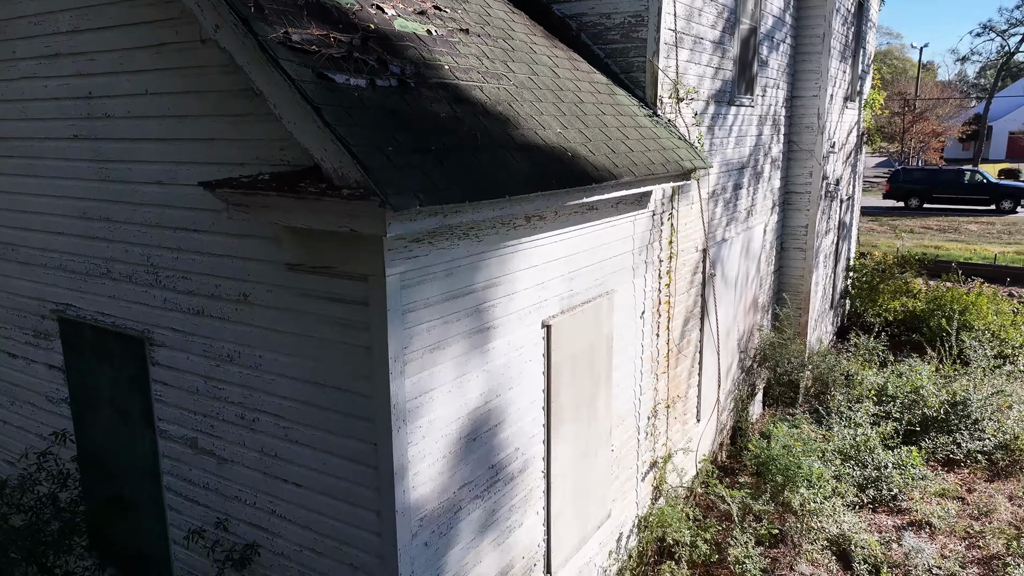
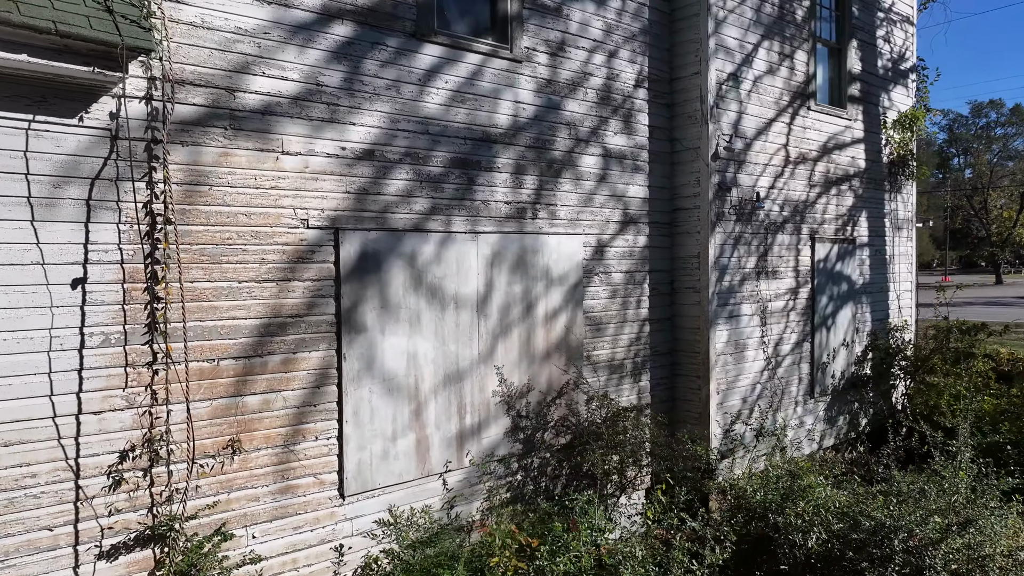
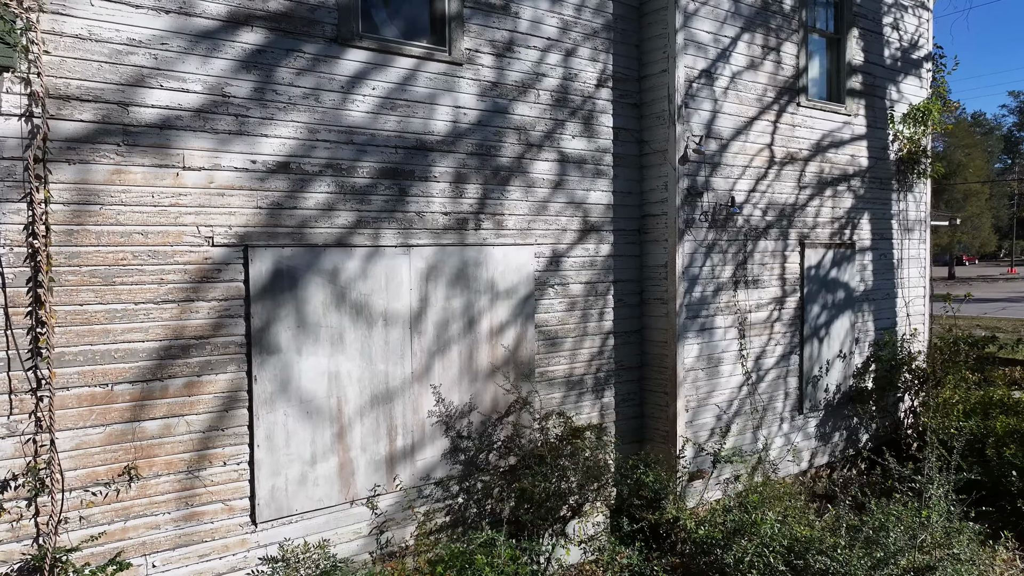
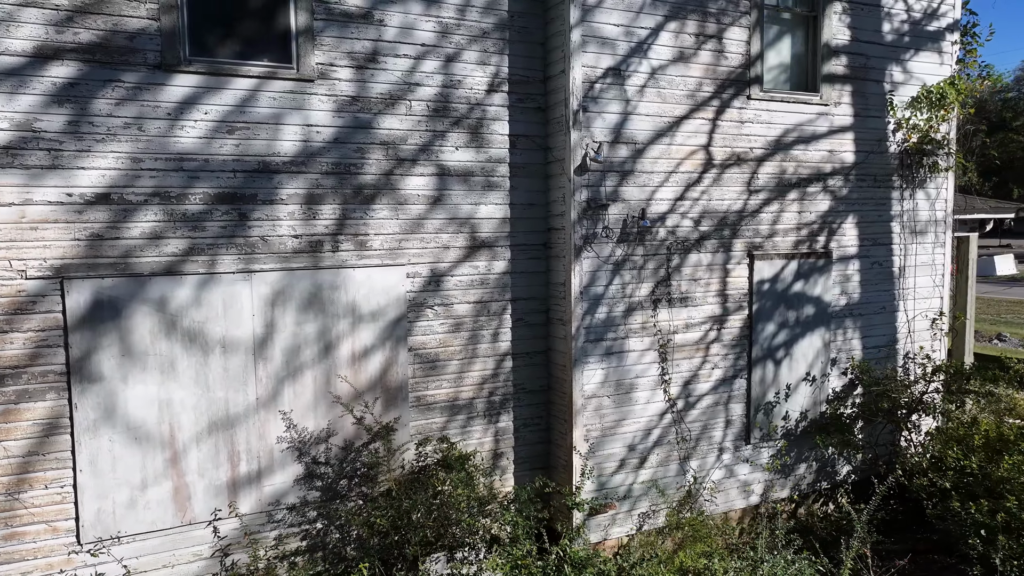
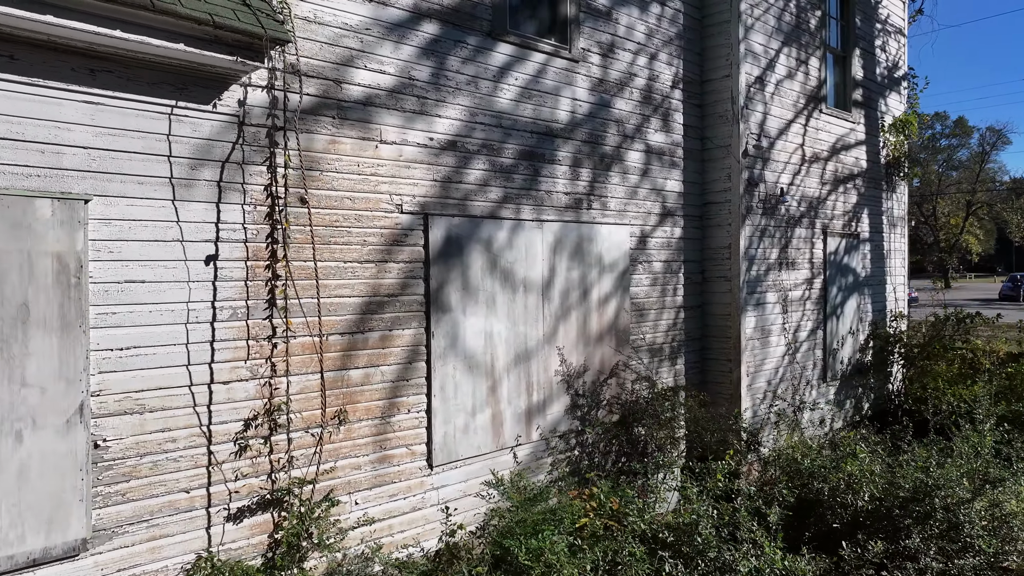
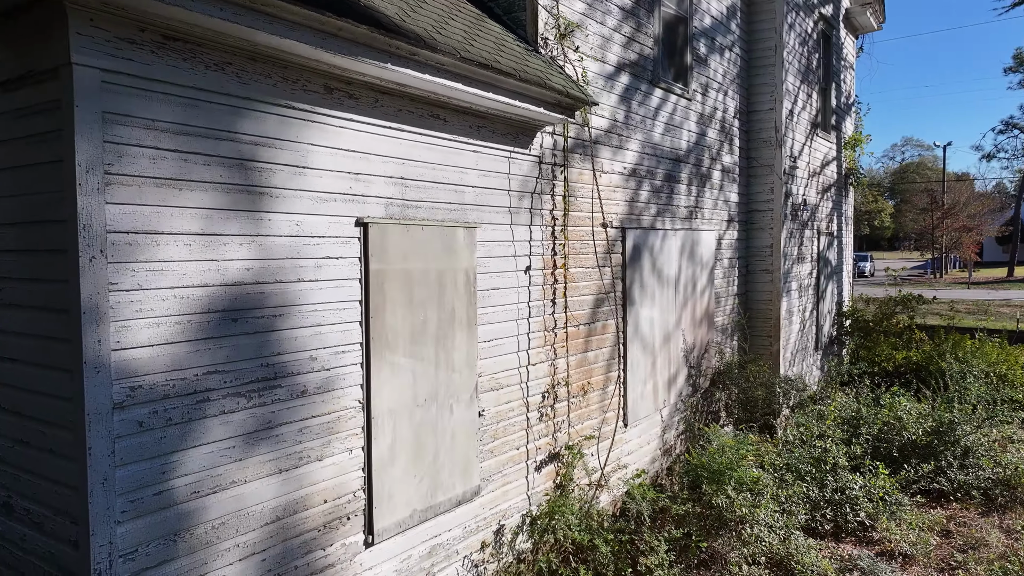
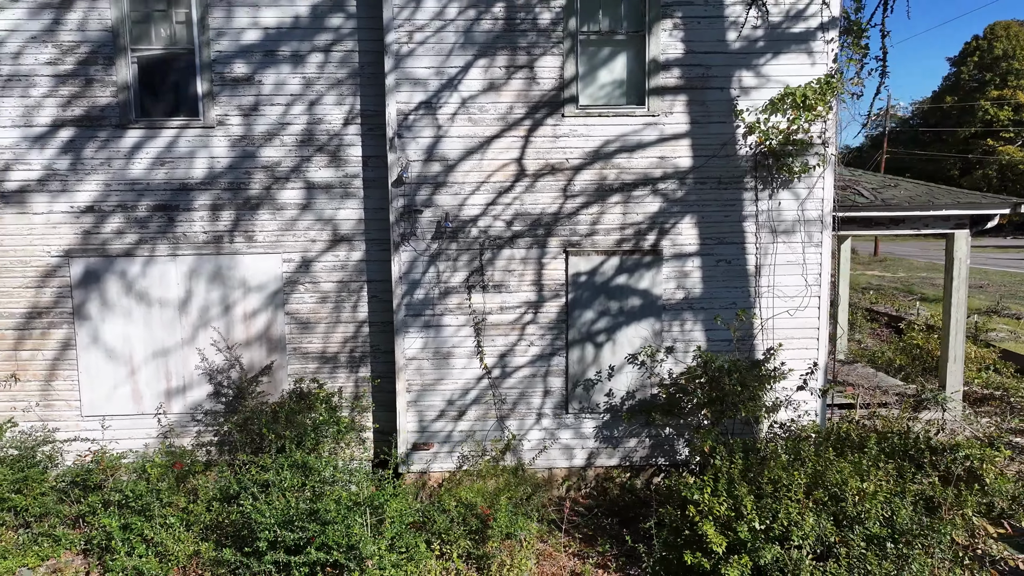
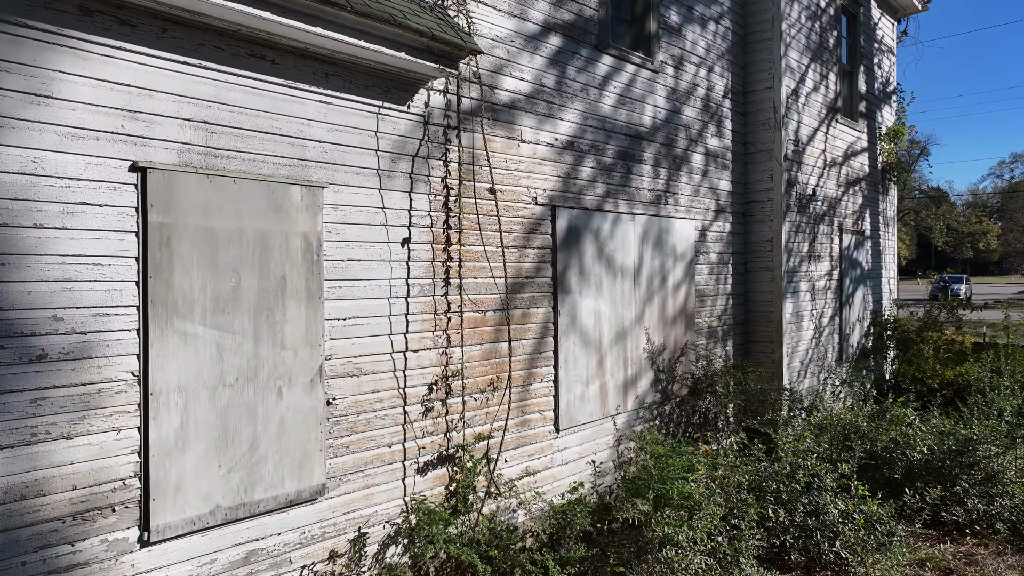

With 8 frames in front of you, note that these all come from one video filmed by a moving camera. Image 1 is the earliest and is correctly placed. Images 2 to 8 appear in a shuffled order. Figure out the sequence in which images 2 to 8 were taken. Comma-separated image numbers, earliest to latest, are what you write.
6, 8, 5, 2, 3, 4, 7
